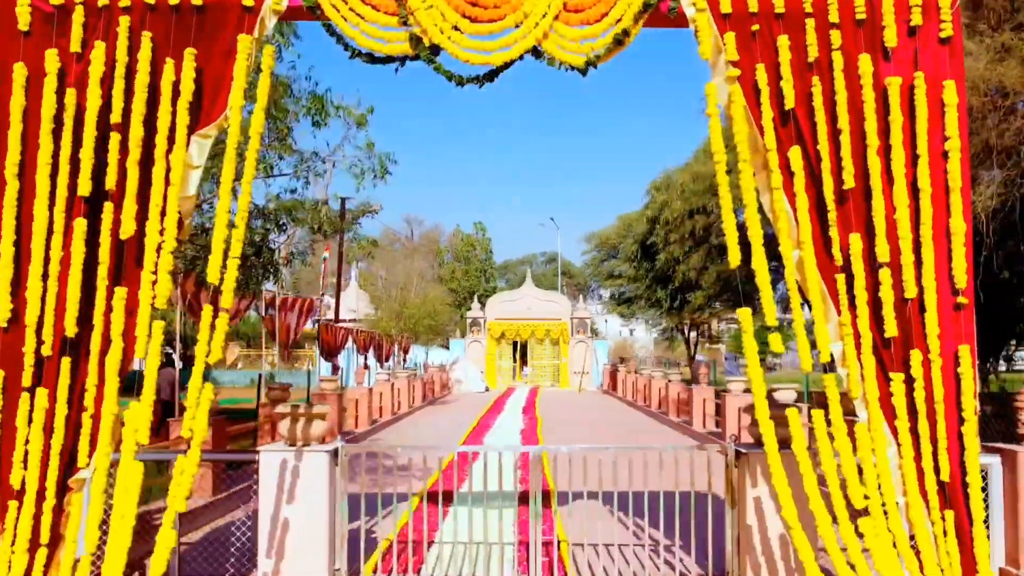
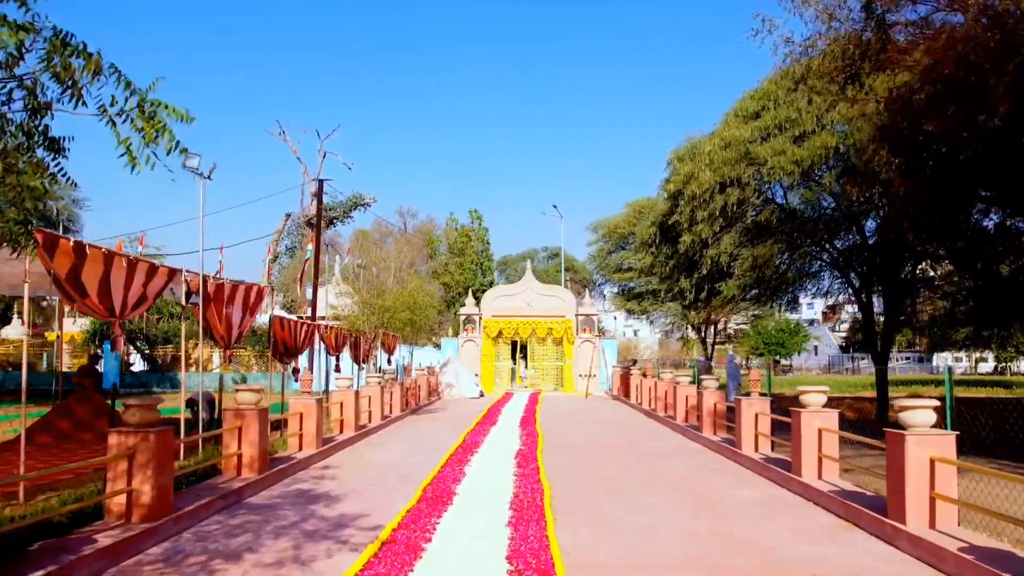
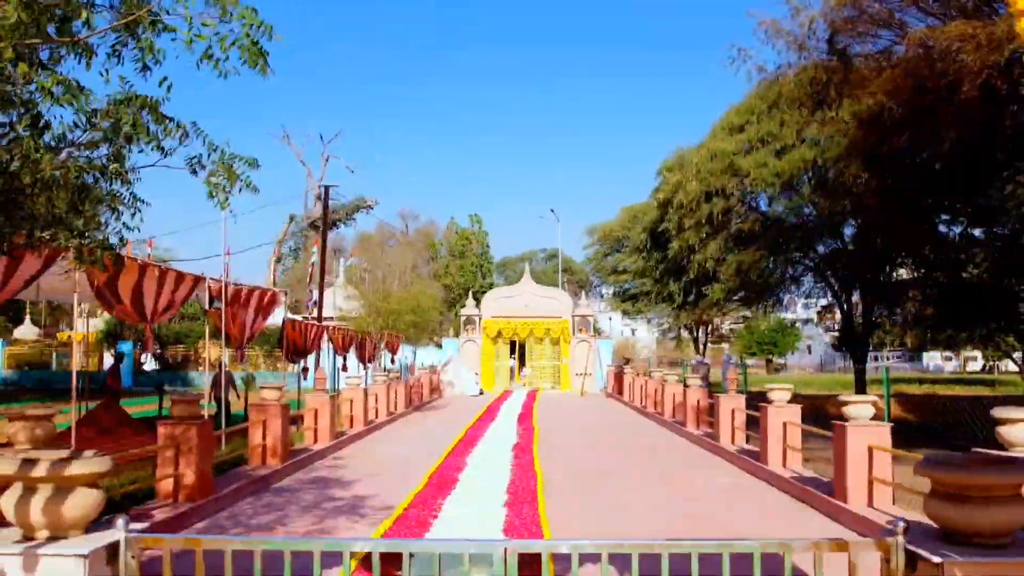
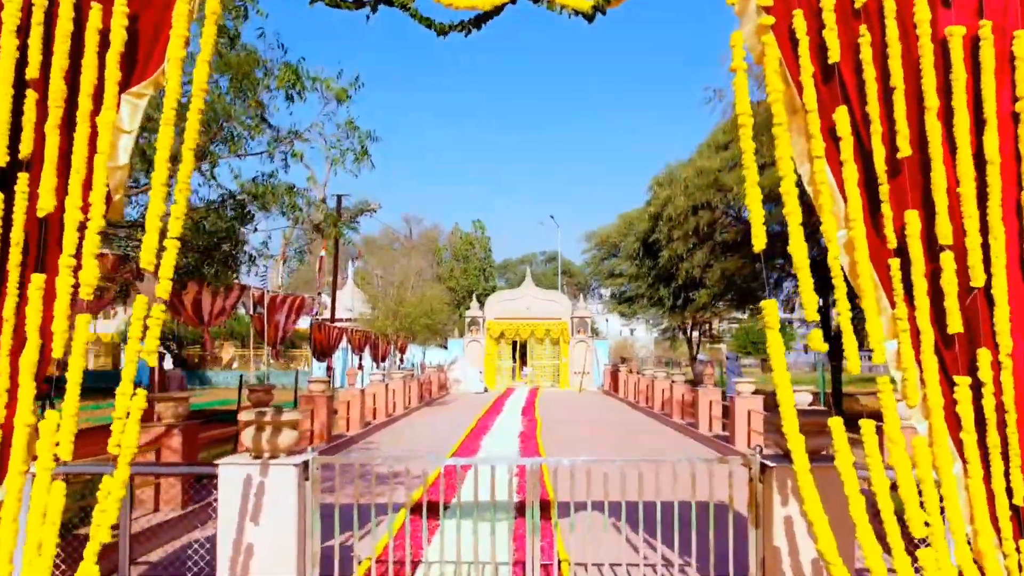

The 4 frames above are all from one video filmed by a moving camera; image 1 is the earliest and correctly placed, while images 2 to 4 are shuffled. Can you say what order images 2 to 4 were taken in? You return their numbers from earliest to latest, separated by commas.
4, 3, 2
